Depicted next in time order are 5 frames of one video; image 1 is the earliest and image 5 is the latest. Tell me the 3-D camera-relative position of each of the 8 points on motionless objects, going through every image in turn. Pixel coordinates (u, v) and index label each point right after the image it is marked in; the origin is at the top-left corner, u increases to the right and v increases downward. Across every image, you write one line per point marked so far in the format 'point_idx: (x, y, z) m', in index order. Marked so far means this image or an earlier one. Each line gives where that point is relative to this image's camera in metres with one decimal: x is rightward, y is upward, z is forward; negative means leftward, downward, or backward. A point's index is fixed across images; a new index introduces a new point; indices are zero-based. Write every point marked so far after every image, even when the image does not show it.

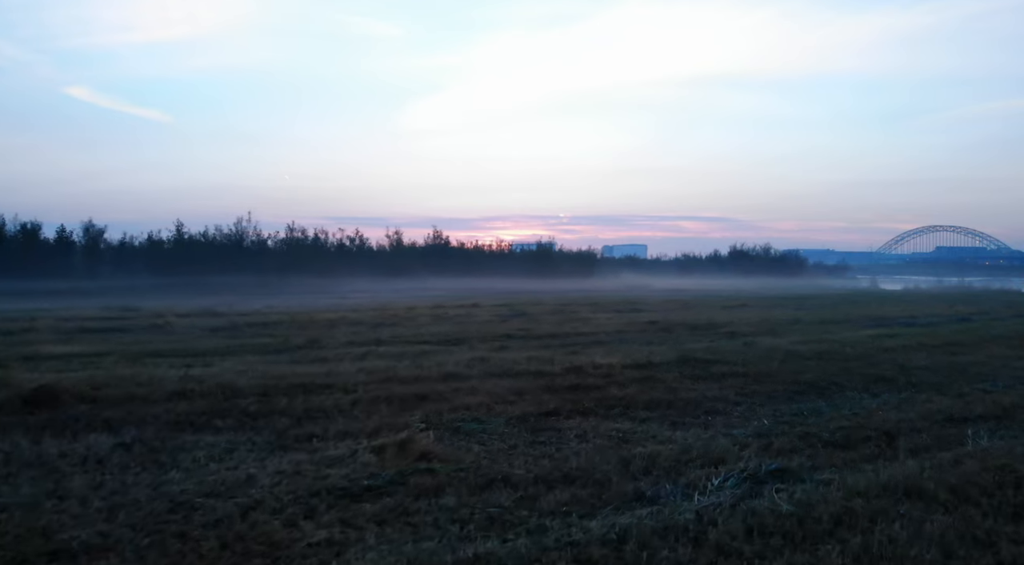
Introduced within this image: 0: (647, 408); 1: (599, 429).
0: (+2.0, -1.9, +10.9) m
1: (+1.1, -1.9, +9.3) m
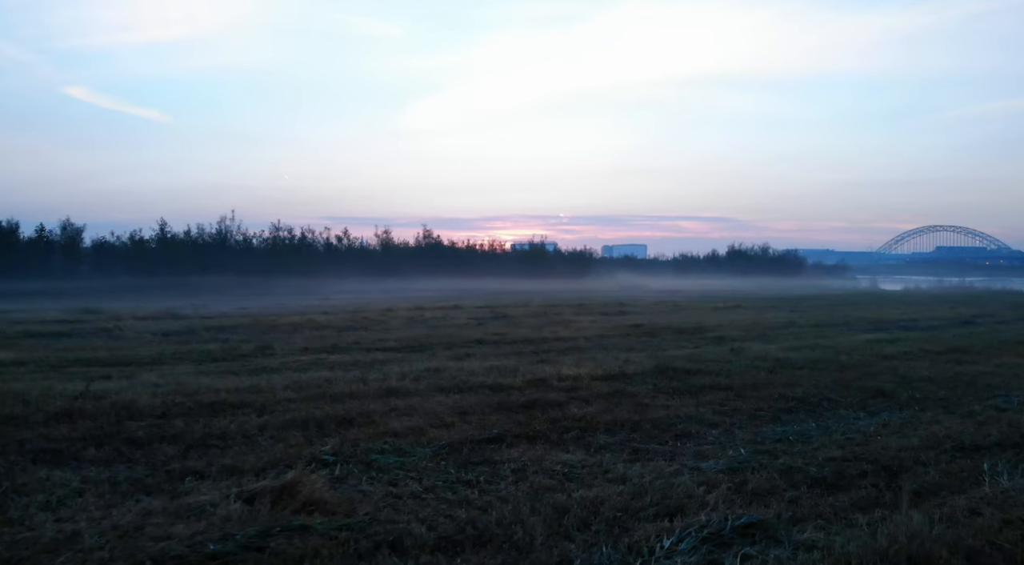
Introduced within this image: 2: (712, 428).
0: (+1.2, -1.9, +9.4) m
1: (+0.3, -1.9, +7.8) m
2: (+2.6, -1.9, +9.6) m
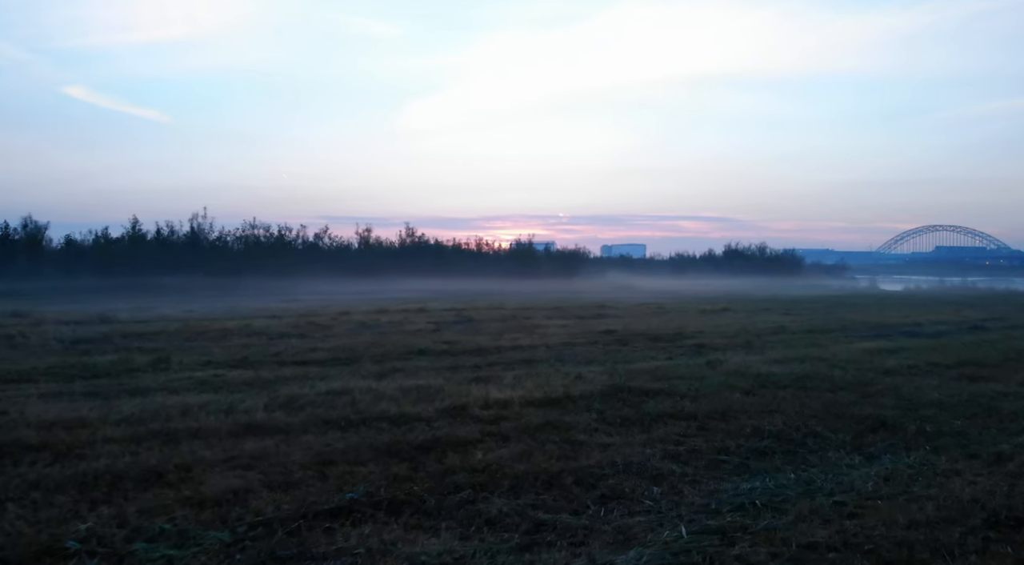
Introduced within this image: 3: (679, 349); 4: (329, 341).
0: (0.0, -2.0, +6.9) m
1: (-0.9, -1.9, +5.3) m
2: (+1.4, -2.0, +7.2) m
3: (+4.2, -1.7, +18.4) m
4: (-4.8, -1.6, +19.5) m
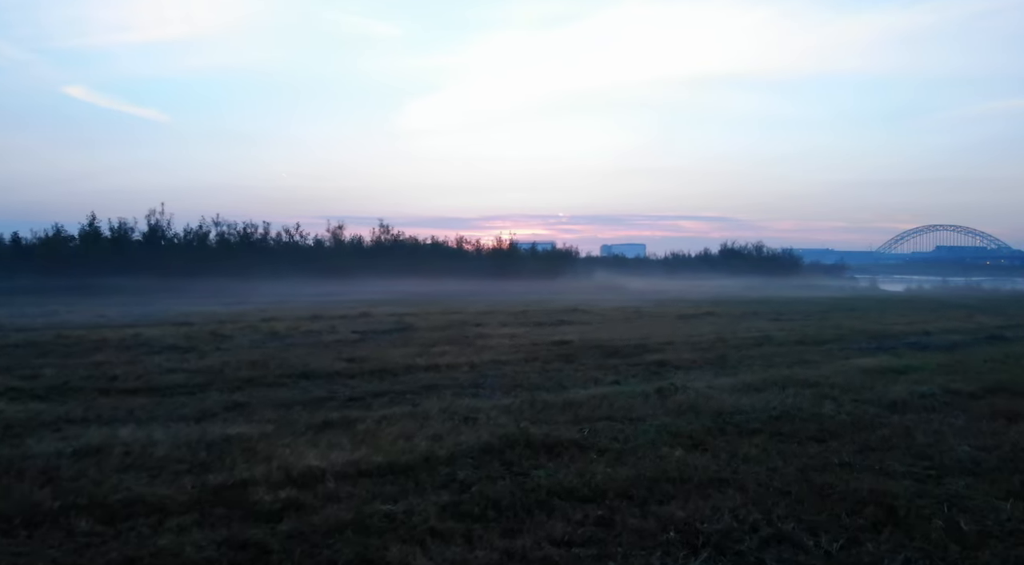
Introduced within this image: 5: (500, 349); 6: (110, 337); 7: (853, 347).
0: (-1.7, -2.0, +3.4) m
1: (-2.6, -2.0, +1.8) m
2: (-0.3, -2.0, +3.7) m
3: (+2.5, -1.7, +14.9) m
4: (-6.6, -1.6, +16.0) m
5: (-0.3, -1.6, +17.4) m
6: (-10.5, -1.4, +19.4) m
7: (+8.6, -1.6, +18.5) m
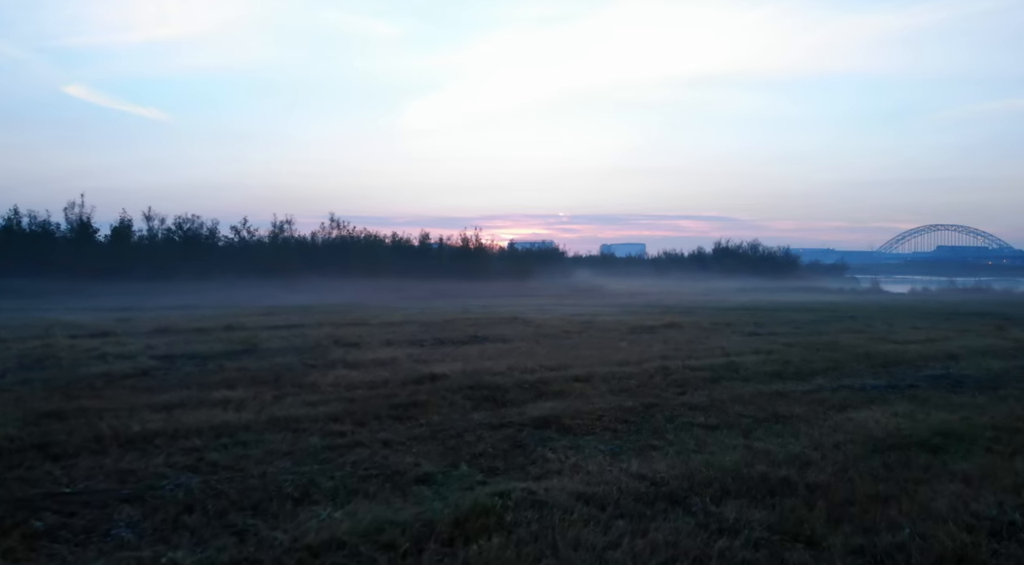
0: (-4.4, -2.2, -2.4) m
1: (-5.3, -2.2, -4.0) m
2: (-3.0, -2.2, -2.1) m
3: (-0.2, -1.9, +9.1) m
4: (-9.3, -1.8, +10.2) m
5: (-3.0, -1.8, +11.6) m
6: (-13.2, -1.5, +13.6) m
7: (+5.9, -1.8, +12.7) m
